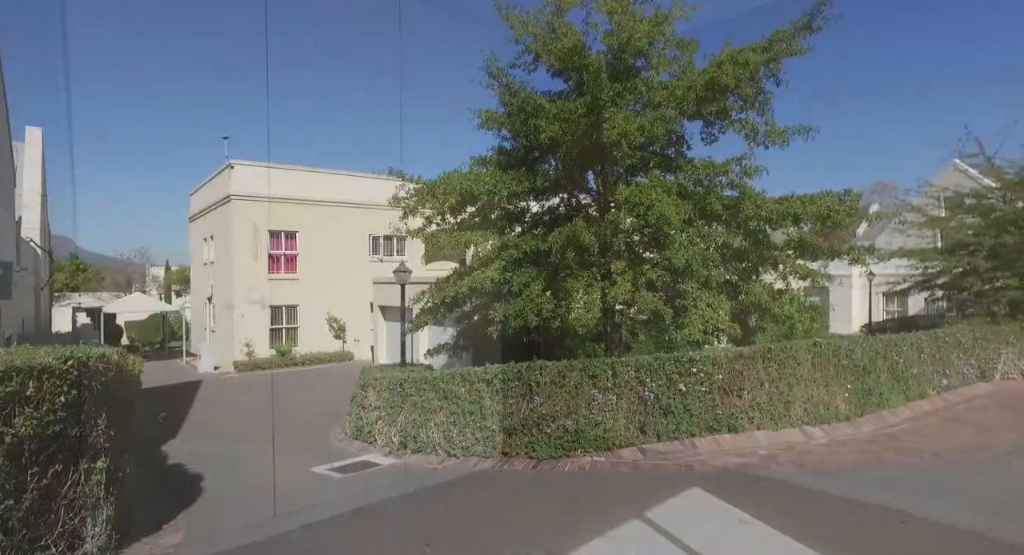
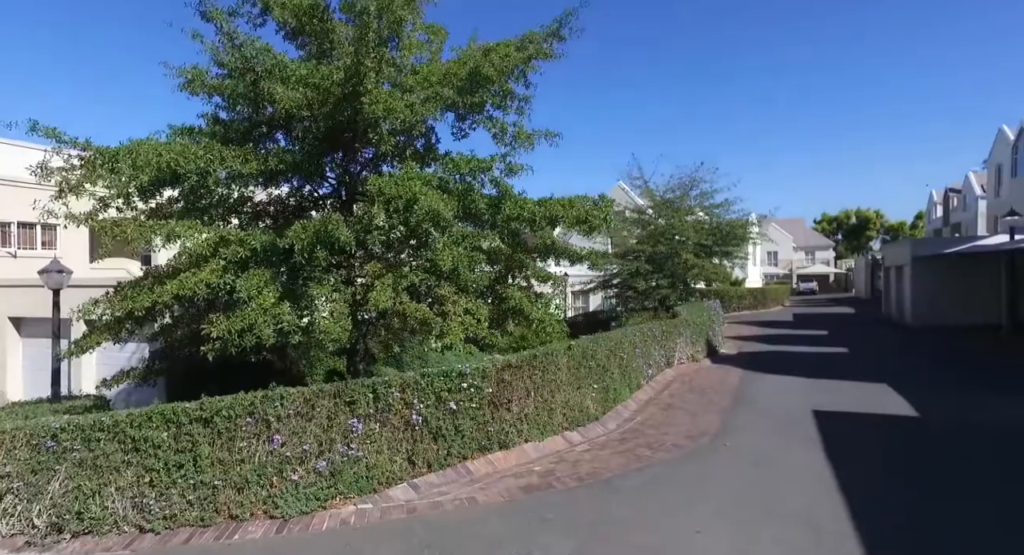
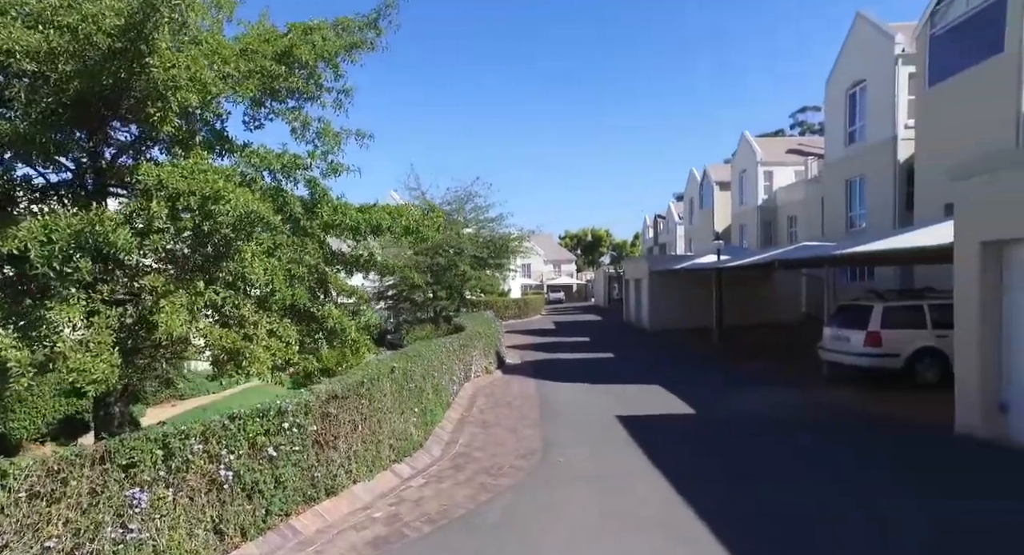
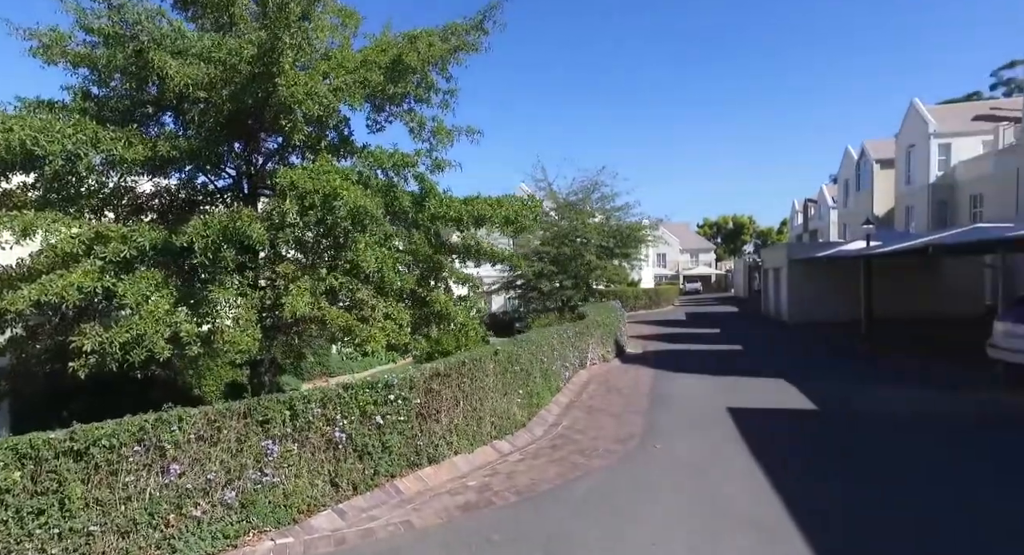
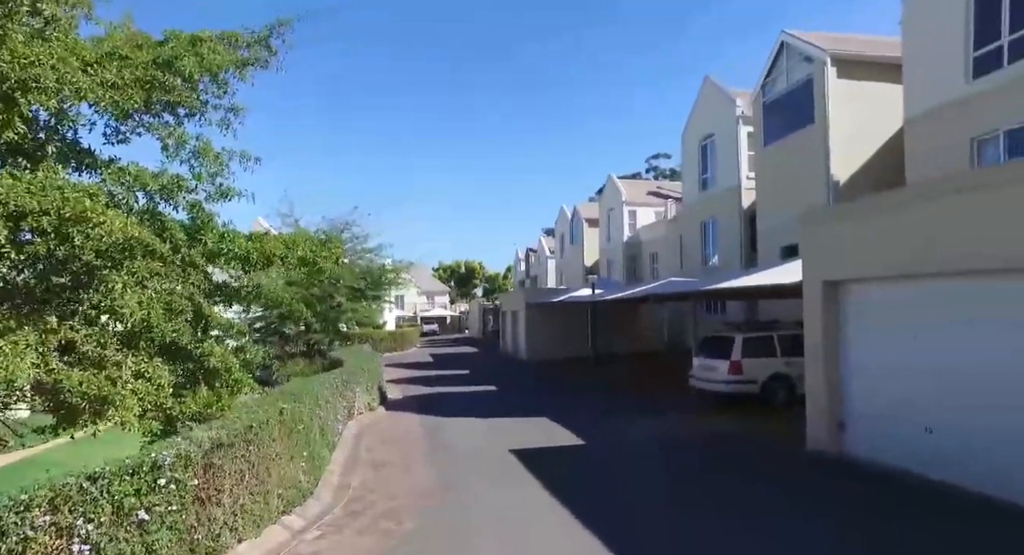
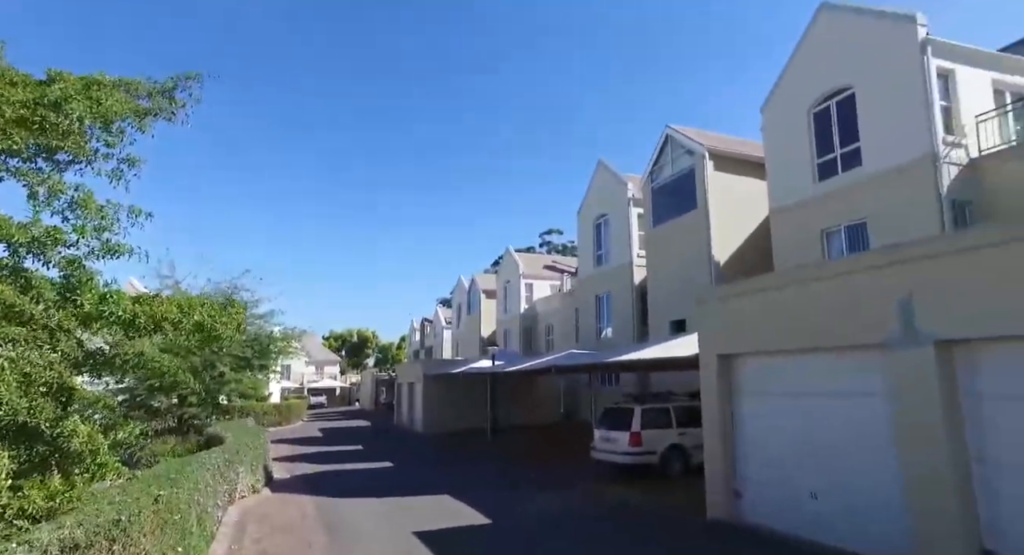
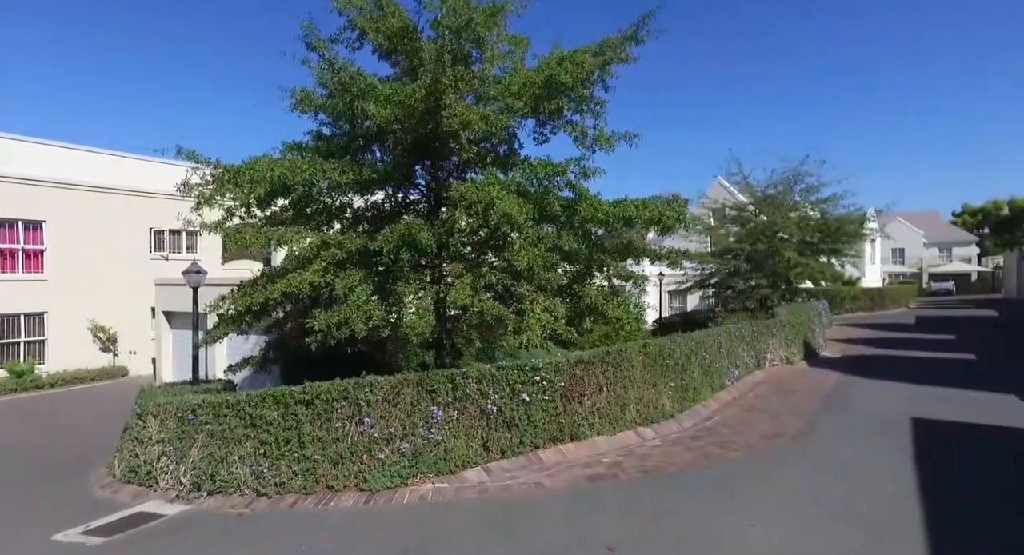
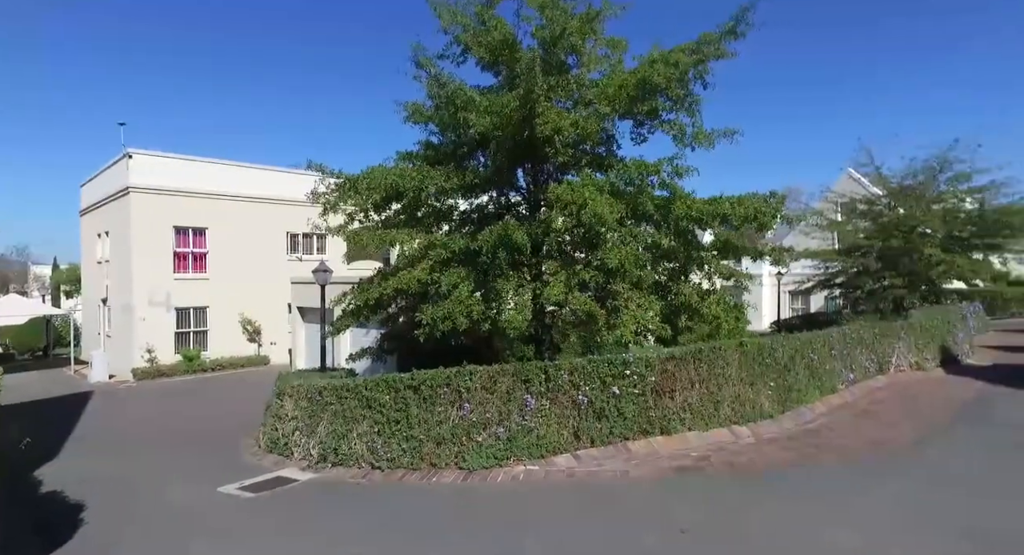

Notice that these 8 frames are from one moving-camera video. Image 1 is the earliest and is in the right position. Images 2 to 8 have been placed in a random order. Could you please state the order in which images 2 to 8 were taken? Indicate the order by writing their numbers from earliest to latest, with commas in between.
8, 7, 2, 4, 3, 5, 6
